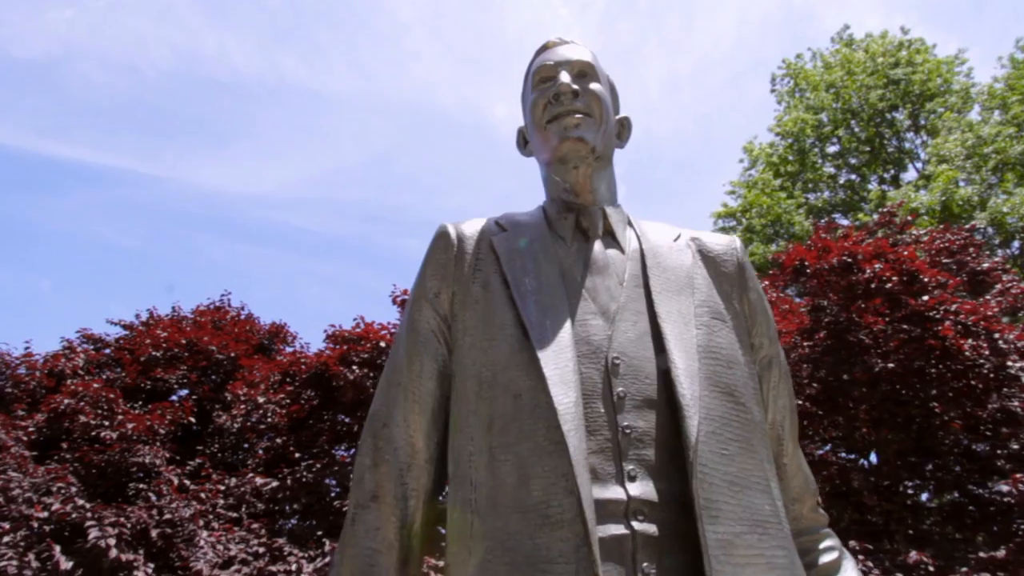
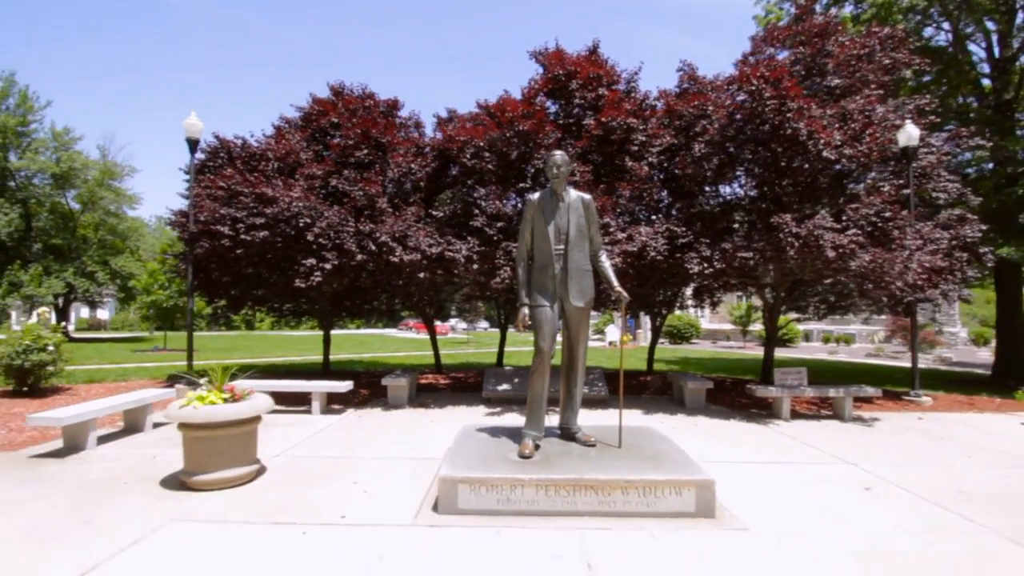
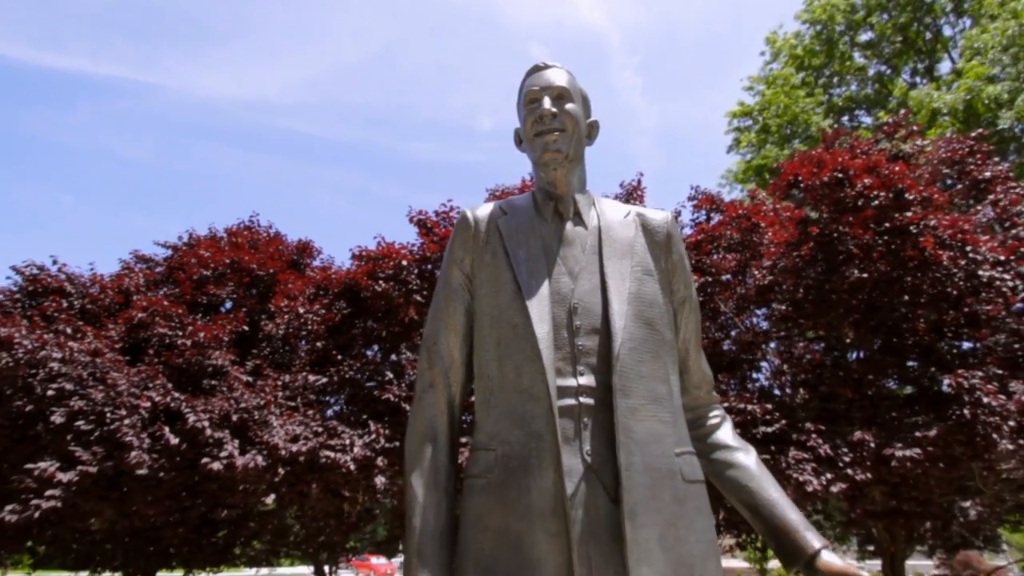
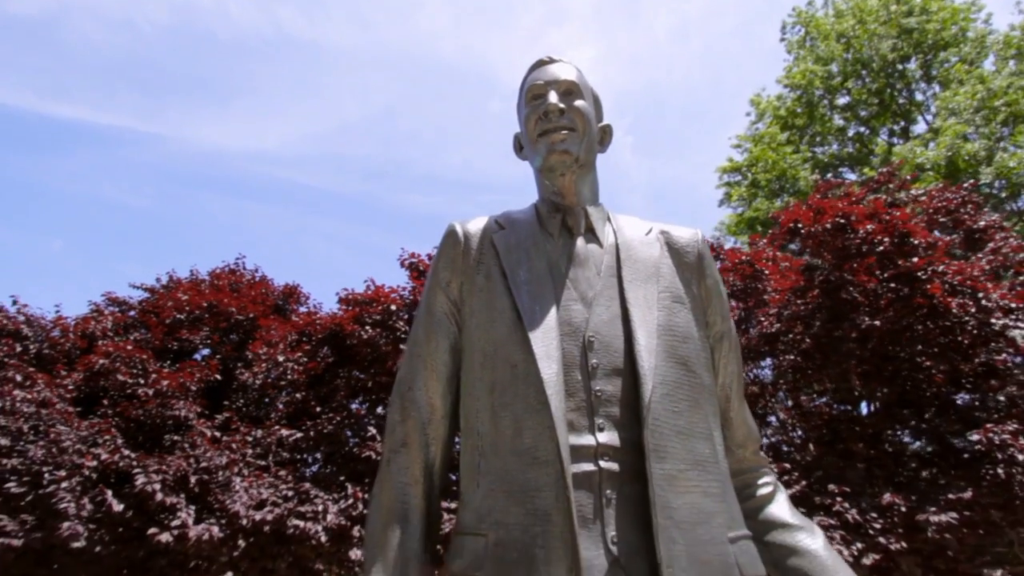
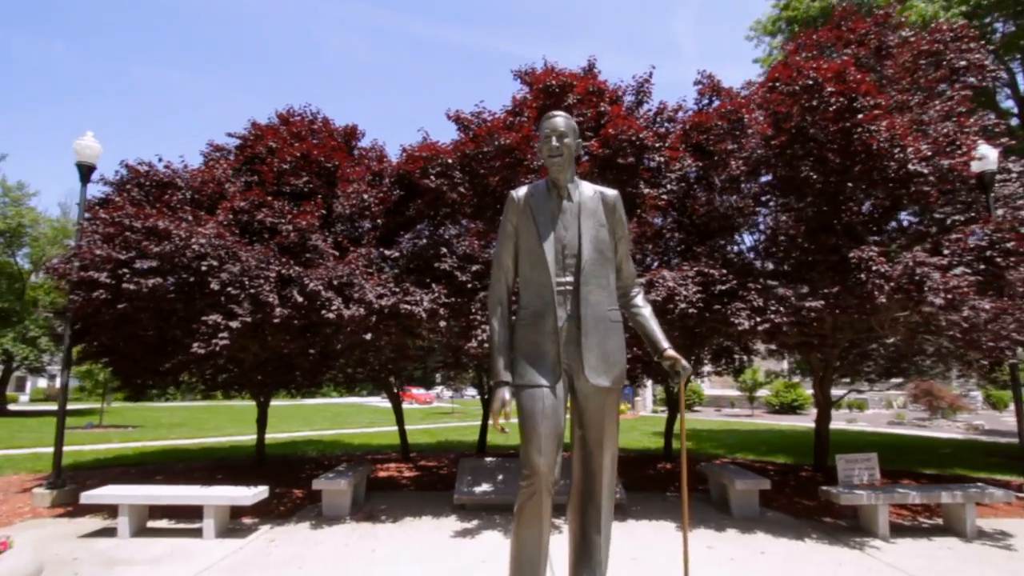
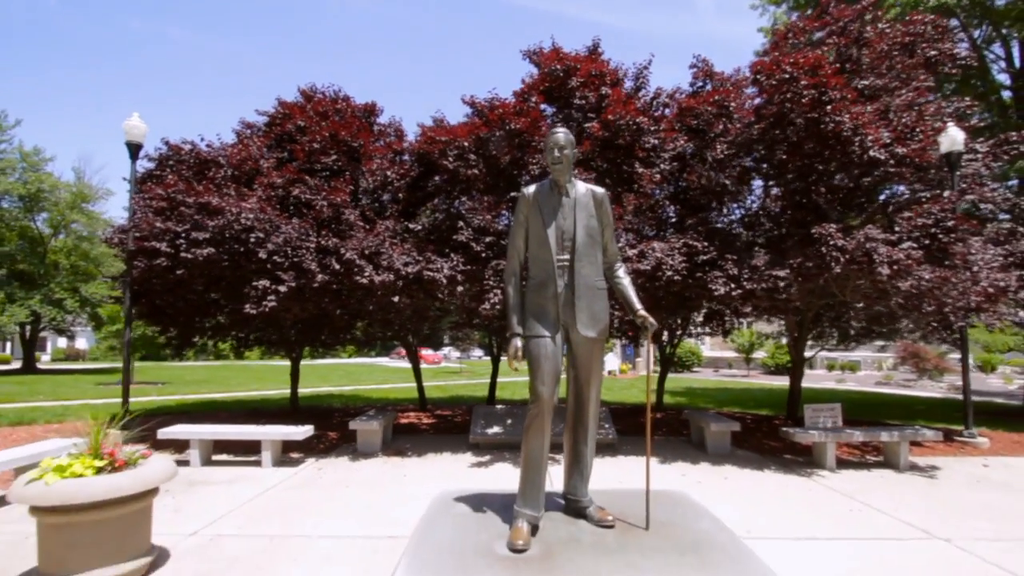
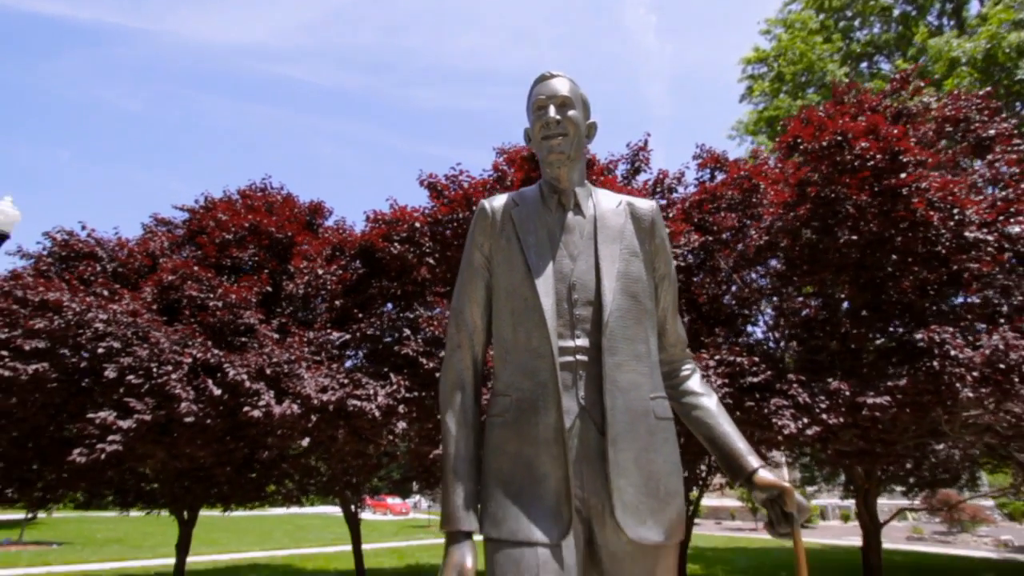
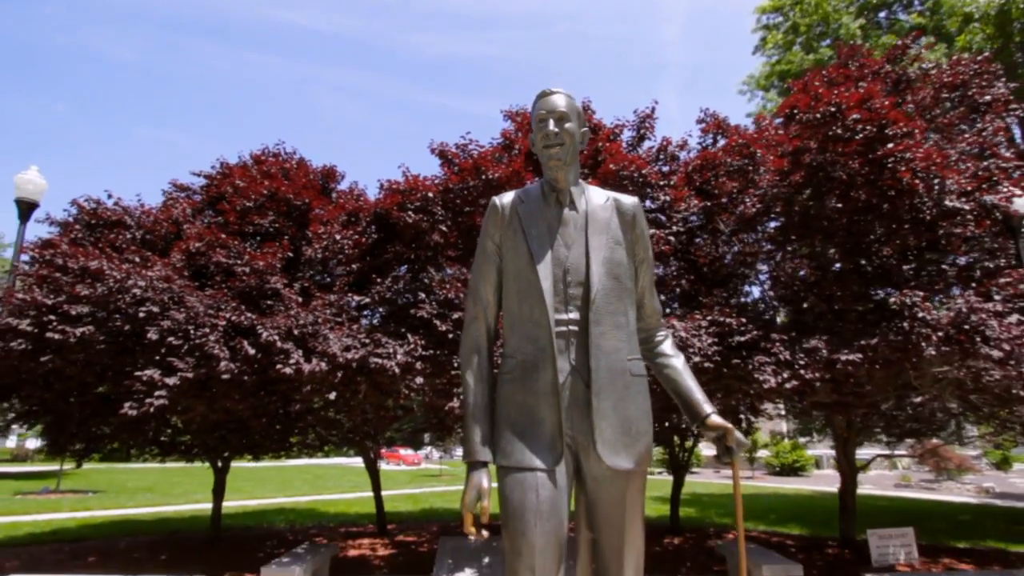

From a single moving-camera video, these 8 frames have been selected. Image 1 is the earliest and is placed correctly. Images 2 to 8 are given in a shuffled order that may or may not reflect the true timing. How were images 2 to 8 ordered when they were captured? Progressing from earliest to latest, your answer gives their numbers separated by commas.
4, 3, 7, 8, 5, 6, 2
